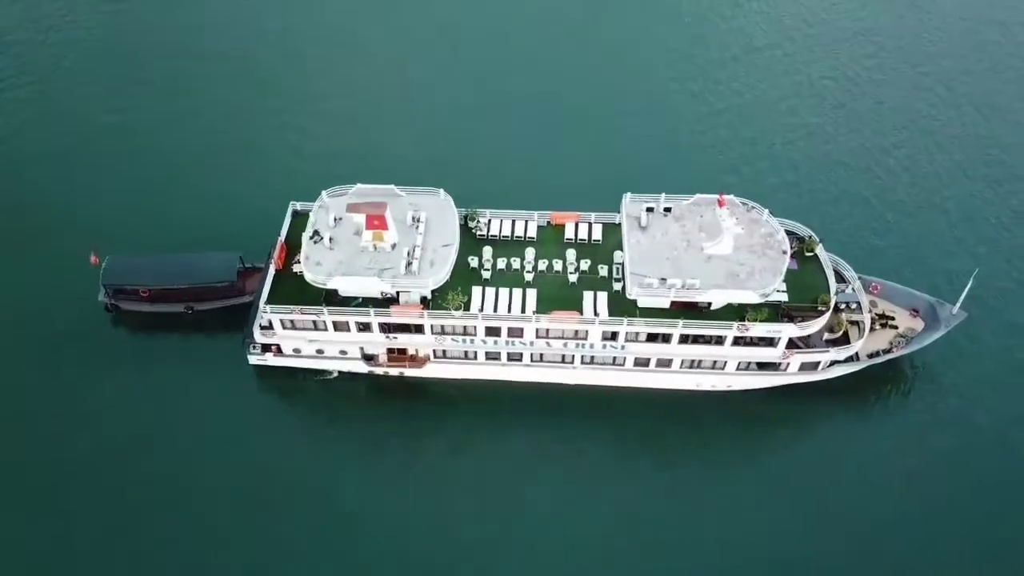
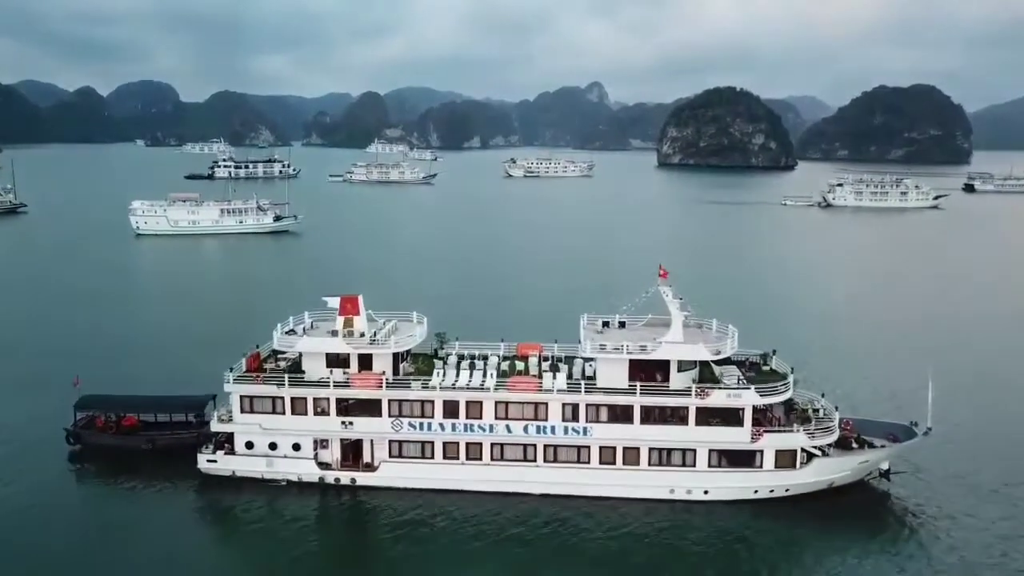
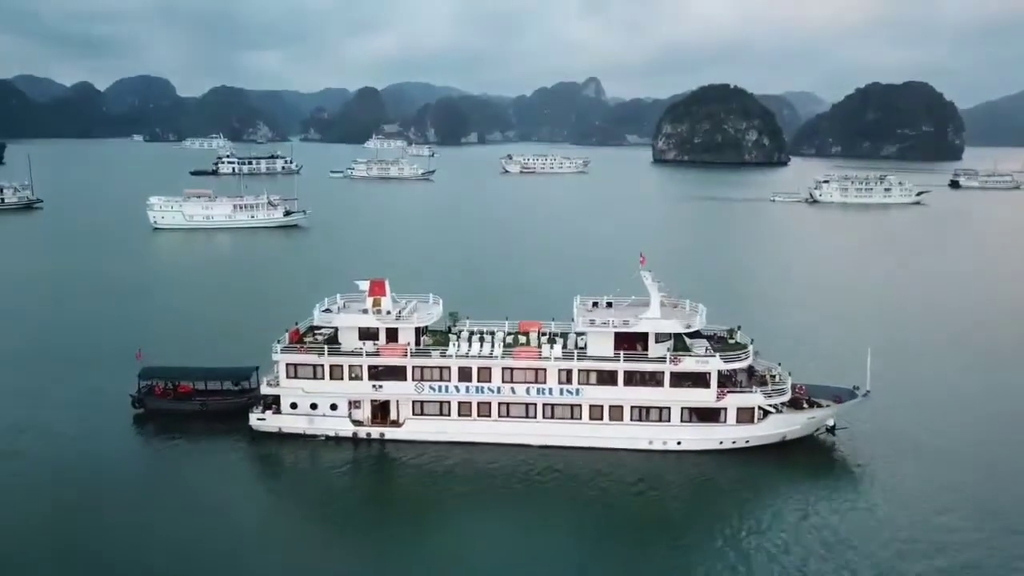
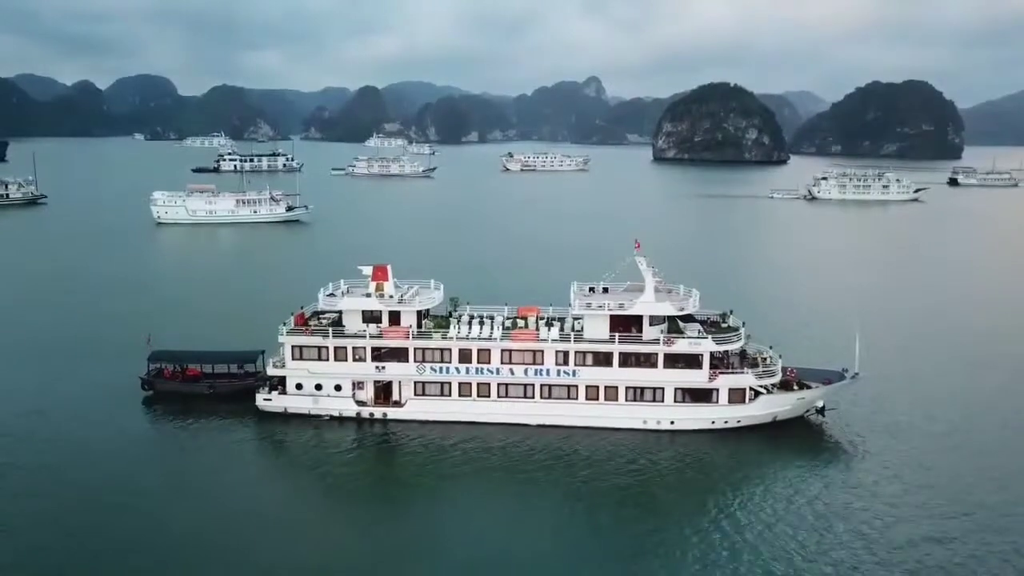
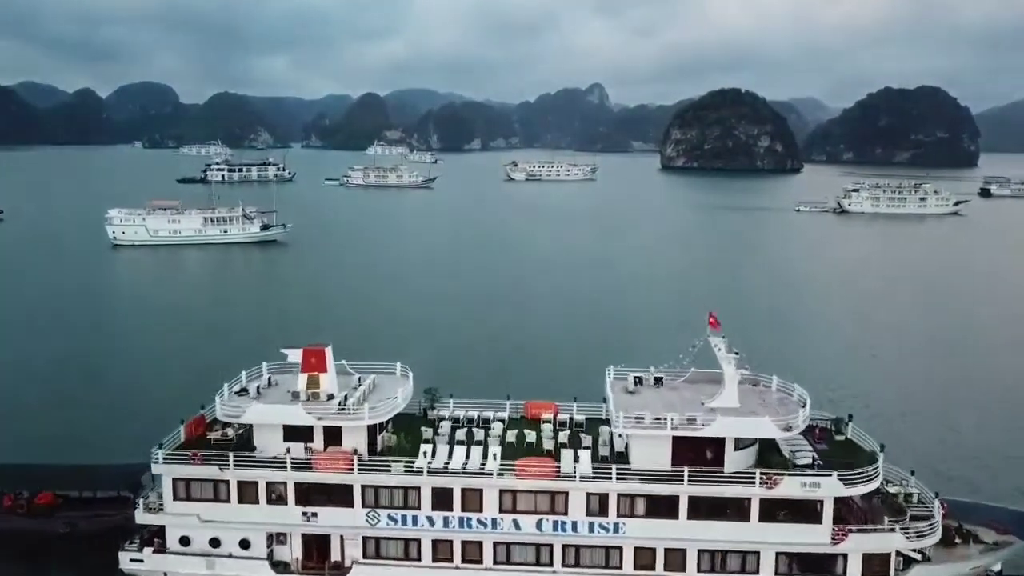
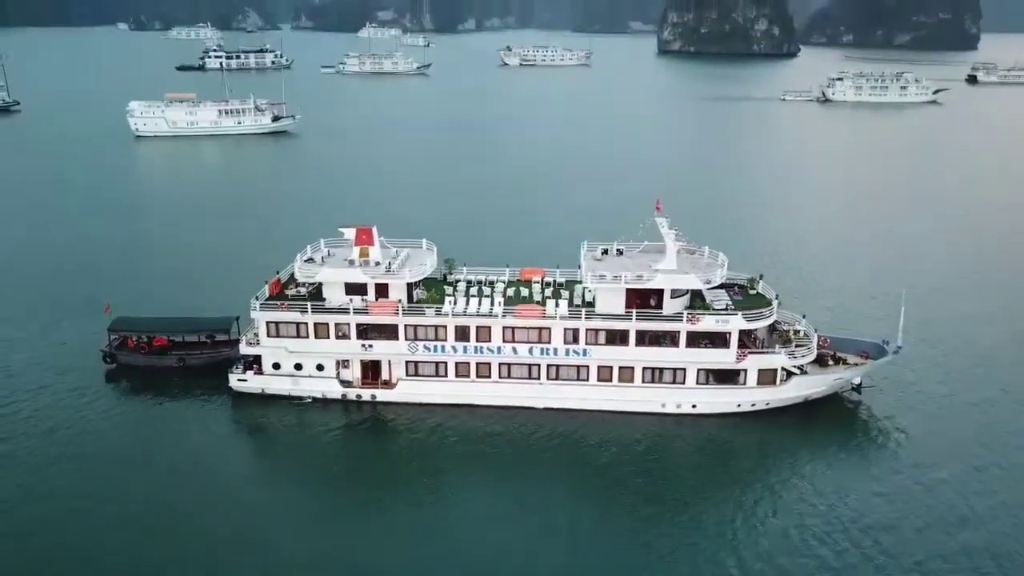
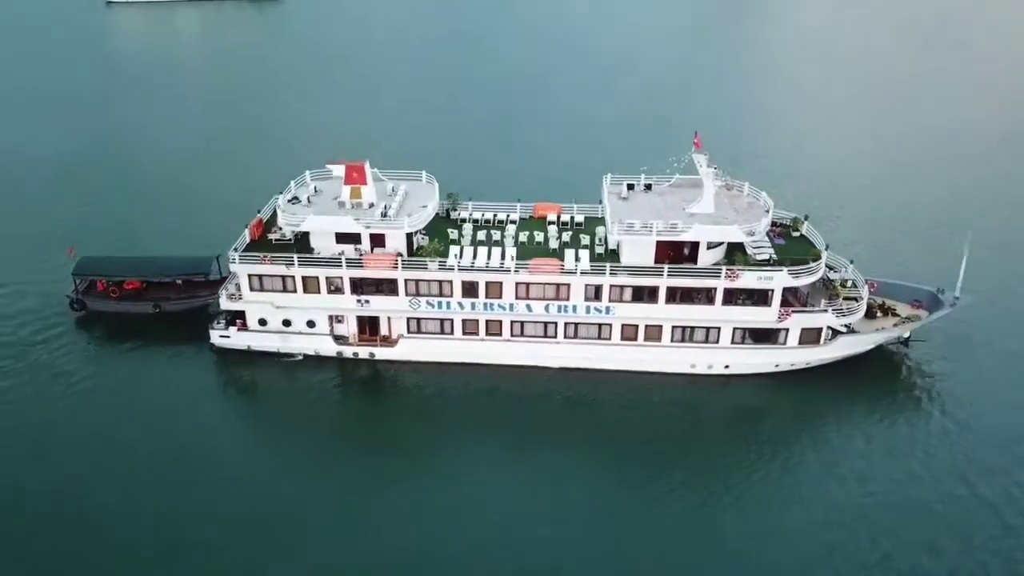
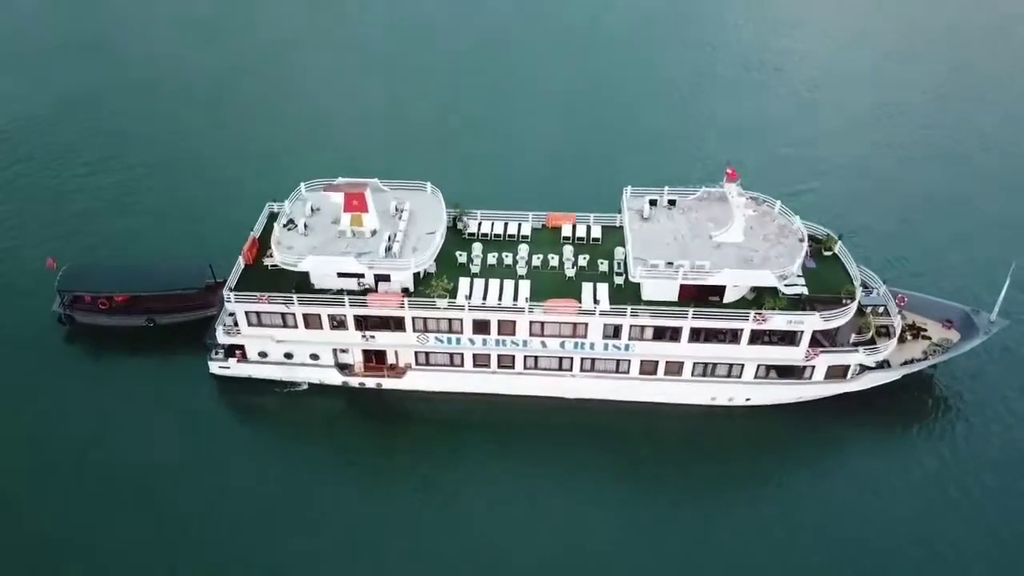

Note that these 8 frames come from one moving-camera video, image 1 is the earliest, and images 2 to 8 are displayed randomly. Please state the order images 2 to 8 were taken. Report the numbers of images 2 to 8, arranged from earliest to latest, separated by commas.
8, 7, 6, 3, 4, 2, 5
